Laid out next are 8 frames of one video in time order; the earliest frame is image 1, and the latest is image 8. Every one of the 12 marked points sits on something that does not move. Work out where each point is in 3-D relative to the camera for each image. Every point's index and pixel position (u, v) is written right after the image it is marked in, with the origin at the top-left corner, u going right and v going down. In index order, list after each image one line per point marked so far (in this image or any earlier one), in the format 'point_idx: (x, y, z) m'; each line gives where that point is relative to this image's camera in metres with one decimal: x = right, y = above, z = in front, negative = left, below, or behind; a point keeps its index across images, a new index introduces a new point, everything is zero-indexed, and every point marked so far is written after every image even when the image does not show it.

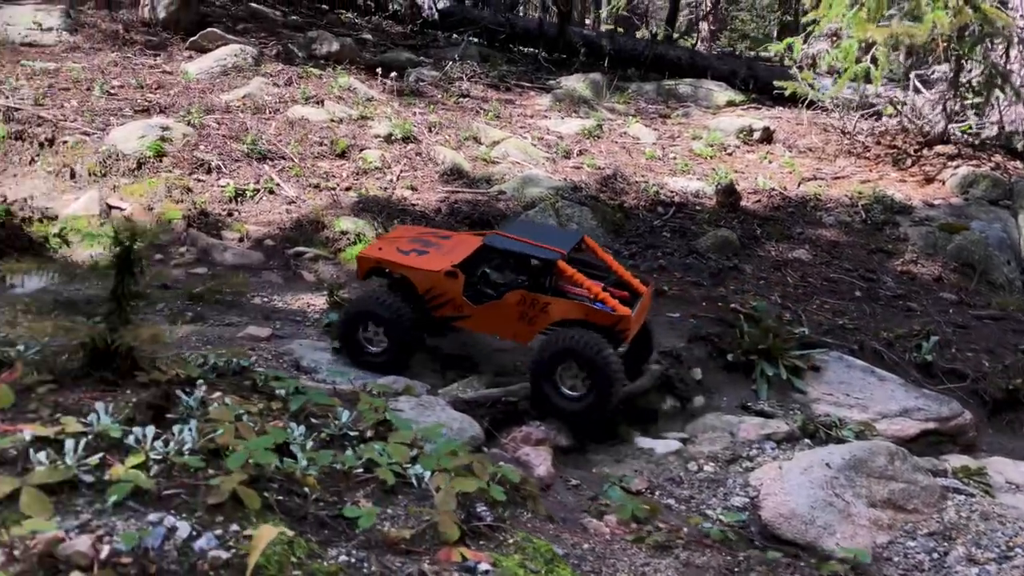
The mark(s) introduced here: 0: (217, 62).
0: (-3.6, +2.8, +10.3) m
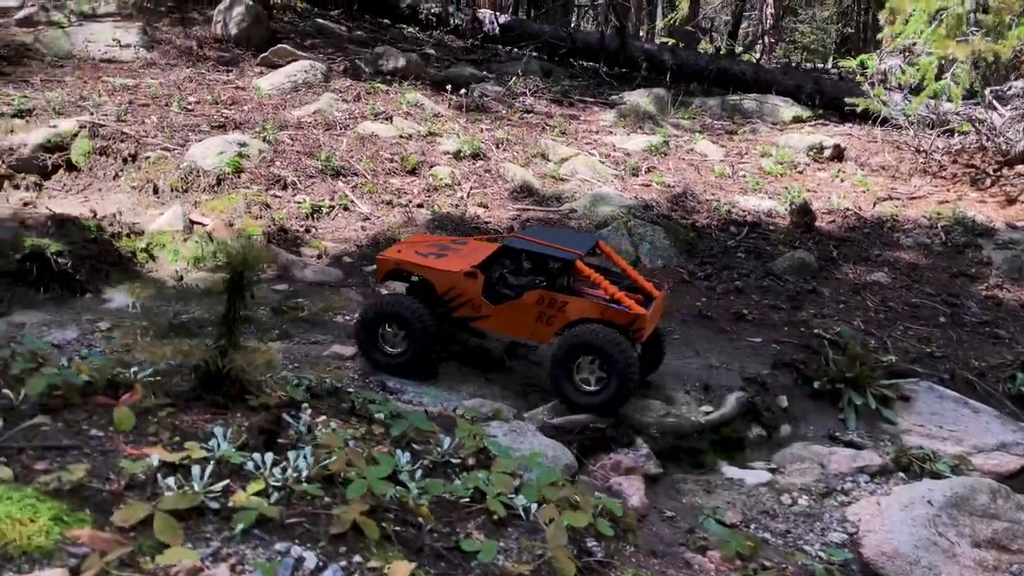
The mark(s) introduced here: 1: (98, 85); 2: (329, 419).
0: (-2.8, +2.6, +10.5) m
1: (-4.7, +2.3, +9.5) m
2: (-0.7, -0.5, +3.1) m
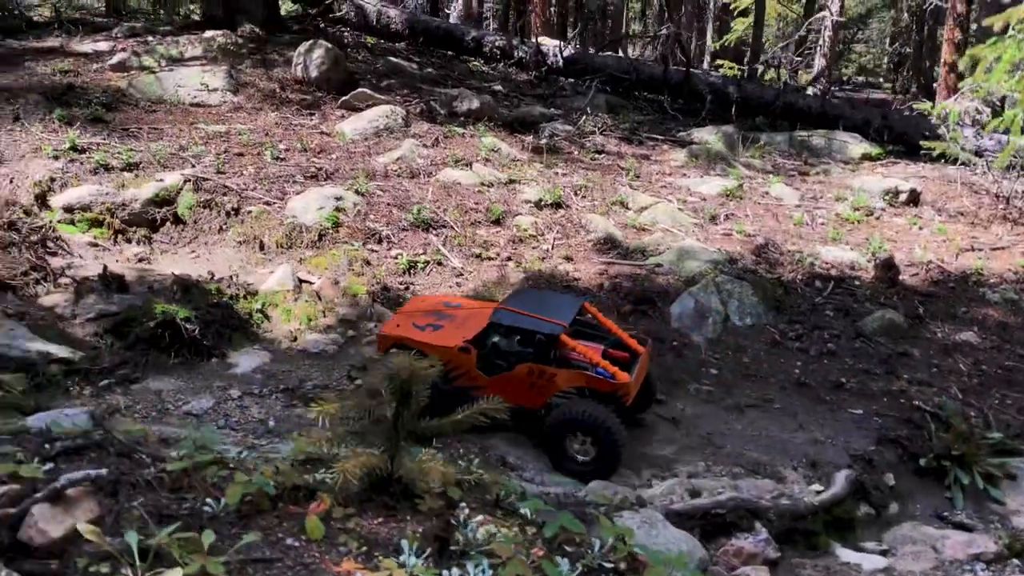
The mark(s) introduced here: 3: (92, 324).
0: (-1.9, +2.1, +10.9) m
1: (-3.8, +1.8, +10.0) m
2: (-0.1, -0.9, +3.3) m
3: (-2.7, -0.2, +5.5) m
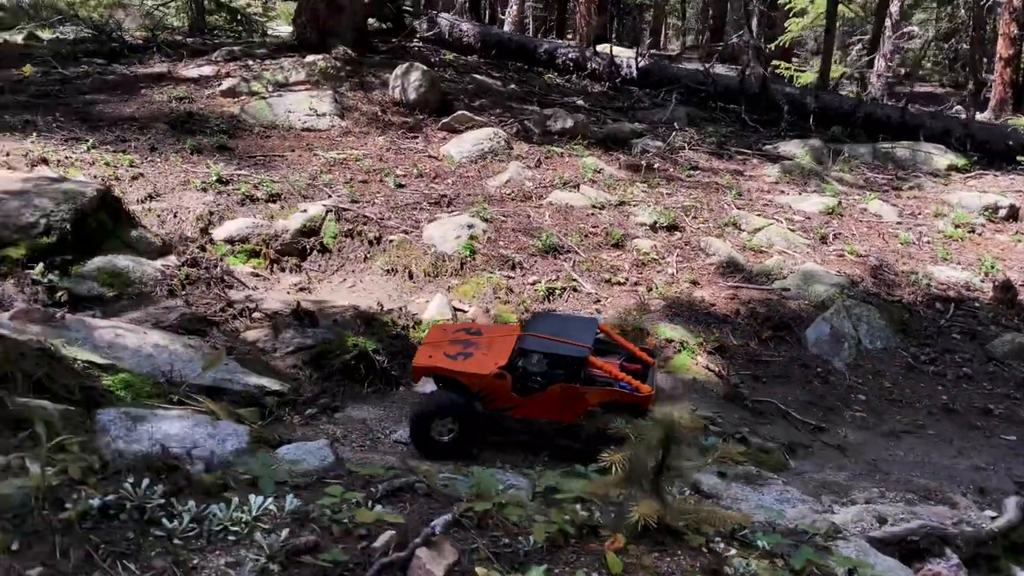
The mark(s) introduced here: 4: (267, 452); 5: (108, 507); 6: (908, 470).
0: (-0.5, +1.9, +11.3) m
1: (-2.5, +1.6, +10.5) m
2: (+1.0, -1.1, +3.7) m
3: (-1.6, -0.5, +6.0) m
4: (-1.4, -0.9, +4.6) m
5: (-1.4, -0.8, +3.0) m
6: (+2.5, -1.2, +5.3) m
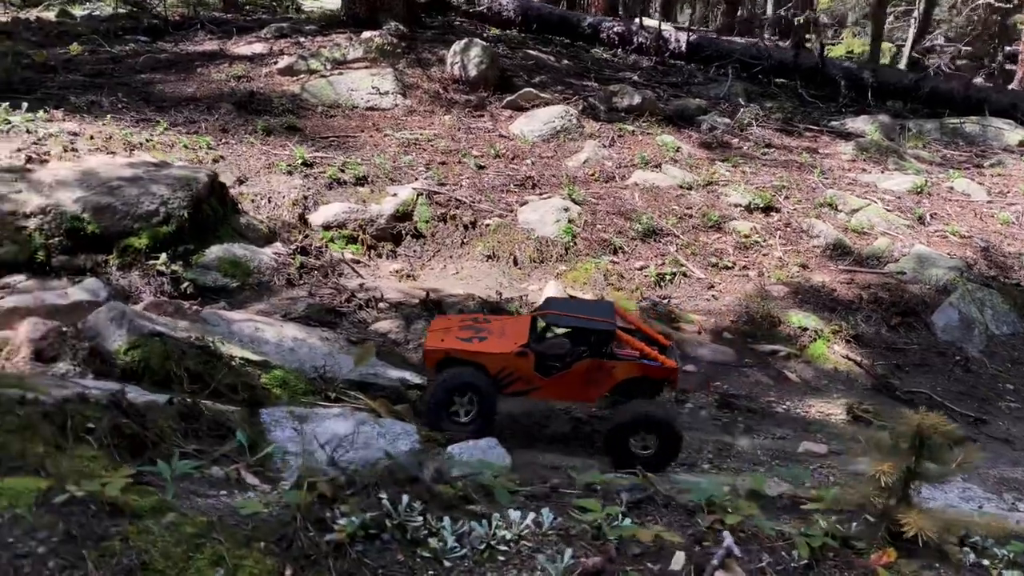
0: (+0.4, +2.2, +11.0) m
1: (-1.5, +1.8, +10.2) m
2: (+1.9, -1.1, +3.5) m
3: (-0.6, -0.4, +5.8) m
4: (-0.4, -0.9, +4.4) m
5: (-0.5, -0.8, +2.8) m
6: (+3.5, -1.1, +5.1) m
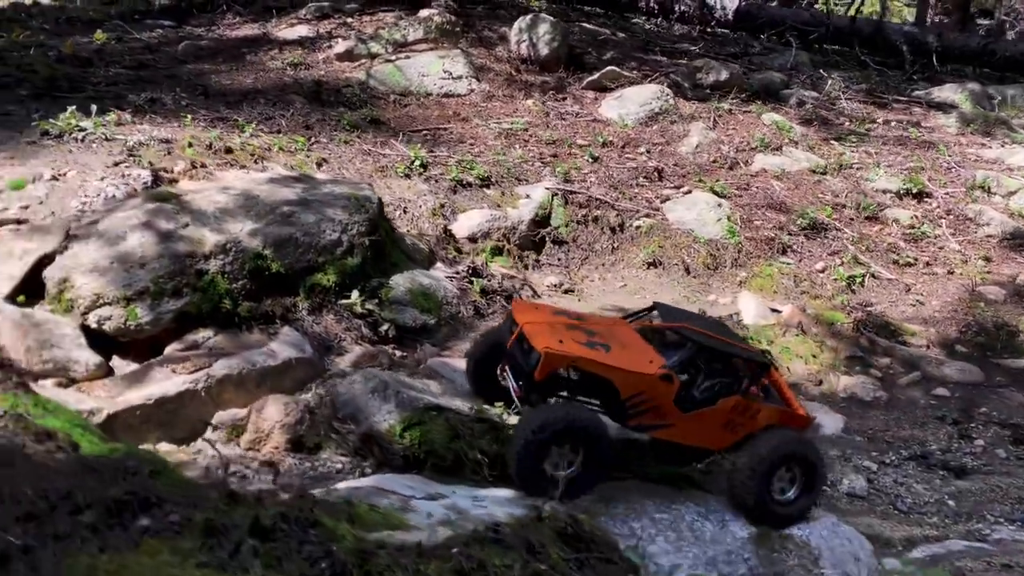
0: (+1.6, +2.2, +10.2) m
1: (-0.3, +1.7, +9.3) m
2: (+3.5, -1.3, +2.9) m
3: (+0.9, -0.6, +5.0) m
4: (+1.2, -1.1, +3.7) m
5: (+1.2, -1.1, +2.1) m
6: (+5.0, -1.1, +4.6) m
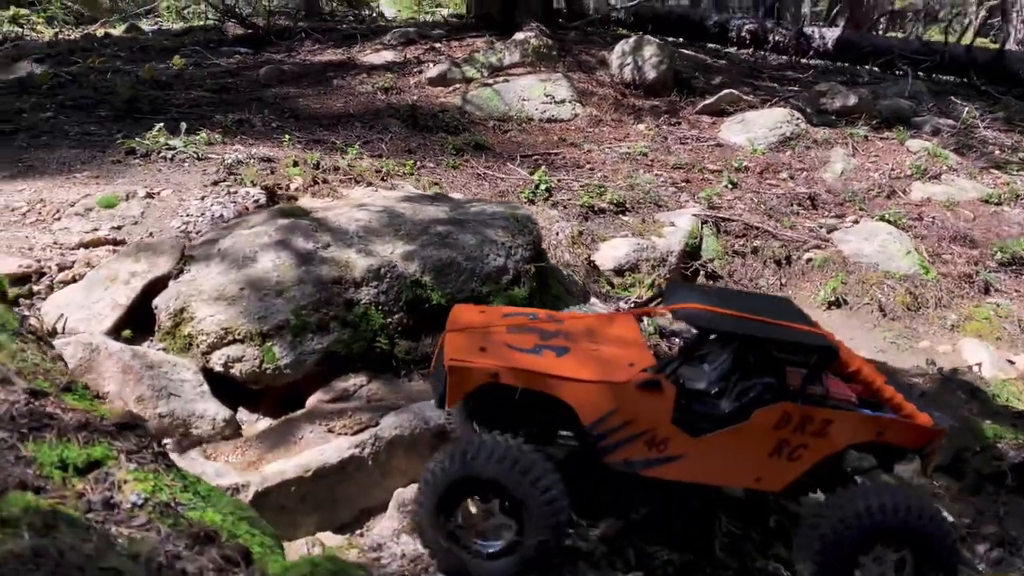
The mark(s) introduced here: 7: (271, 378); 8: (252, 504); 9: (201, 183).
0: (+2.8, +1.7, +9.2) m
1: (+0.9, +1.3, +8.4) m
2: (+4.4, -1.4, +1.6) m
3: (+1.9, -0.8, +3.9) m
4: (+2.1, -1.2, +2.5) m
5: (+2.0, -1.1, +1.0) m
6: (+6.0, -1.3, +3.3) m
7: (-1.0, -0.4, +3.3) m
8: (-0.9, -0.7, +2.9) m
9: (-2.2, +0.7, +5.9) m
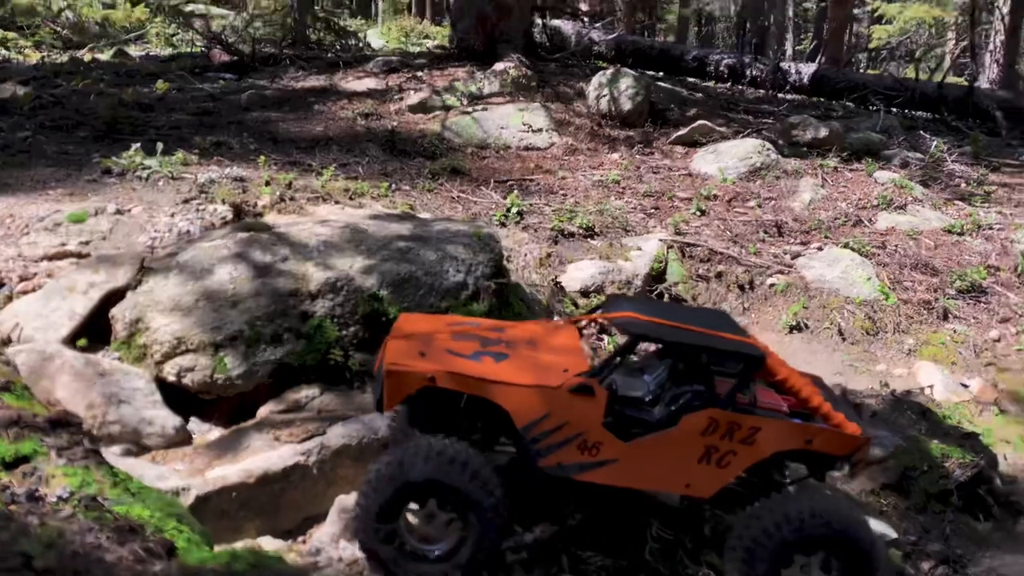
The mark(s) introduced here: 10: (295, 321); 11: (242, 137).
0: (+2.6, +1.4, +9.4) m
1: (+0.7, +1.1, +8.5) m
2: (+4.2, -1.4, +1.7) m
3: (+1.6, -0.9, +4.0) m
4: (+1.9, -1.3, +2.6) m
5: (+1.8, -1.1, +1.0) m
6: (+5.8, -1.4, +3.4) m
7: (-1.2, -0.4, +3.4) m
8: (-1.1, -0.8, +2.9) m
9: (-2.4, +0.6, +5.9) m
10: (-0.9, -0.1, +3.6) m
11: (-2.9, +1.6, +8.9) m
